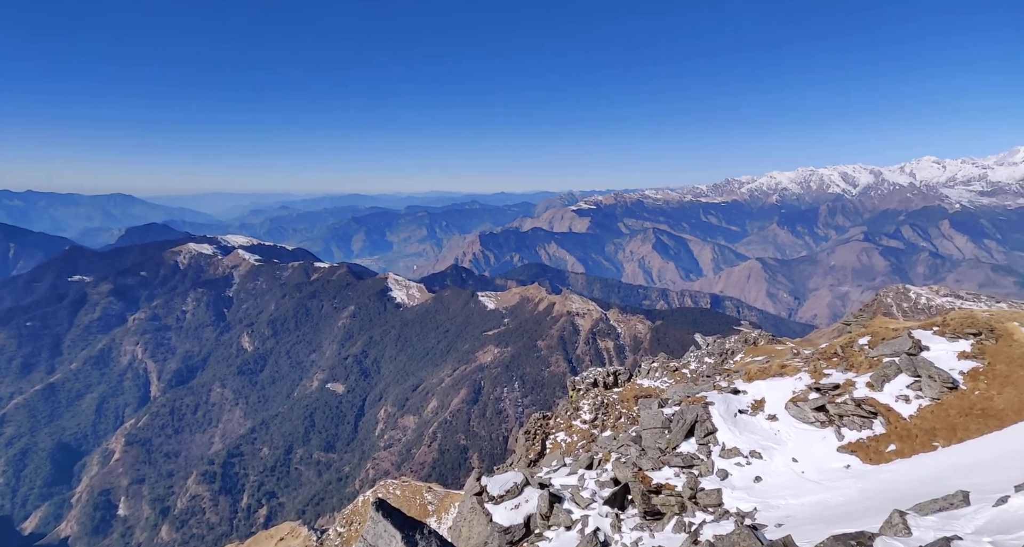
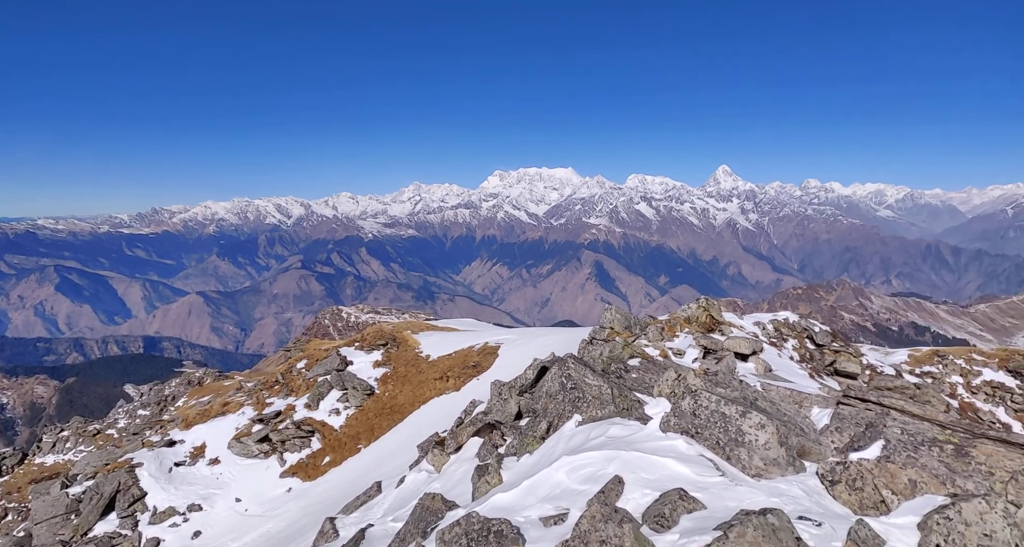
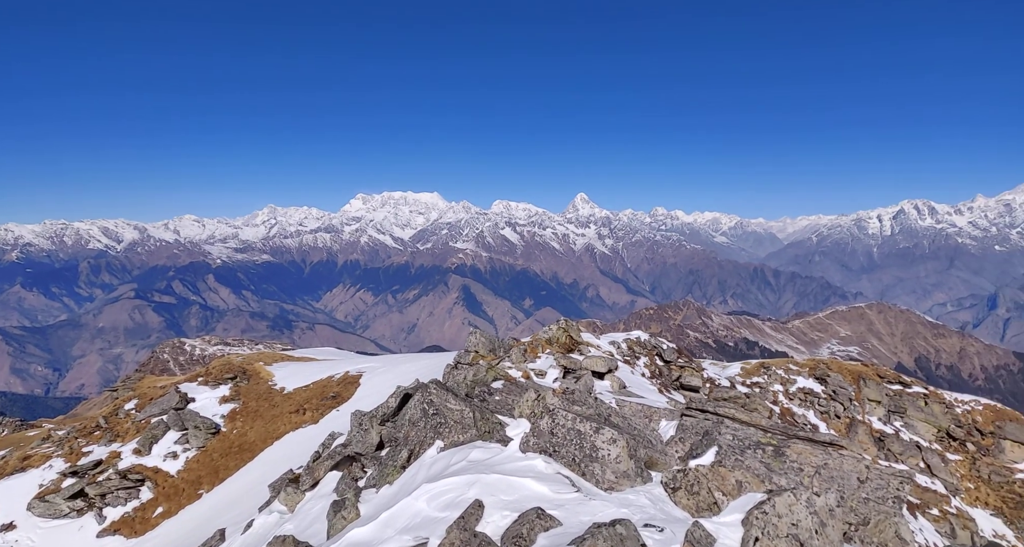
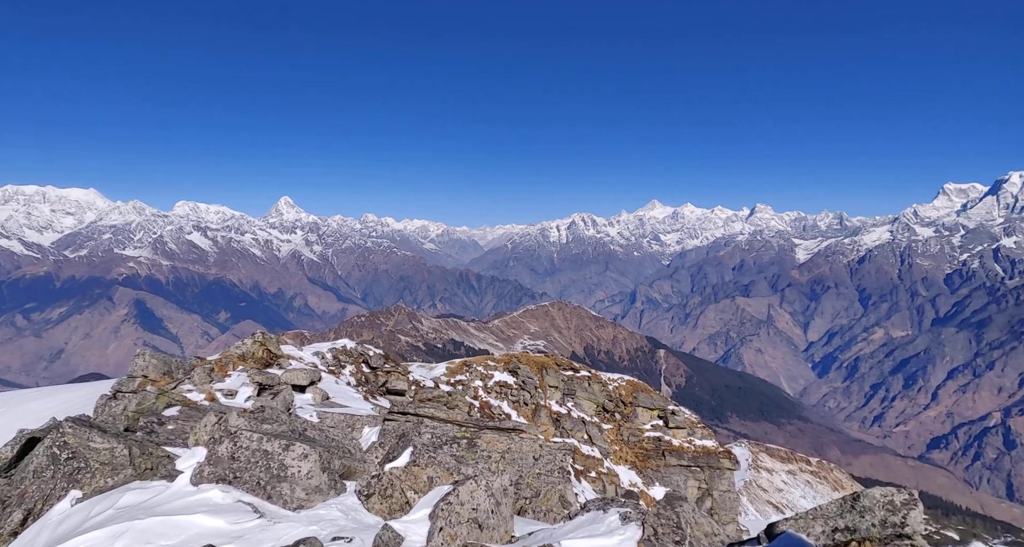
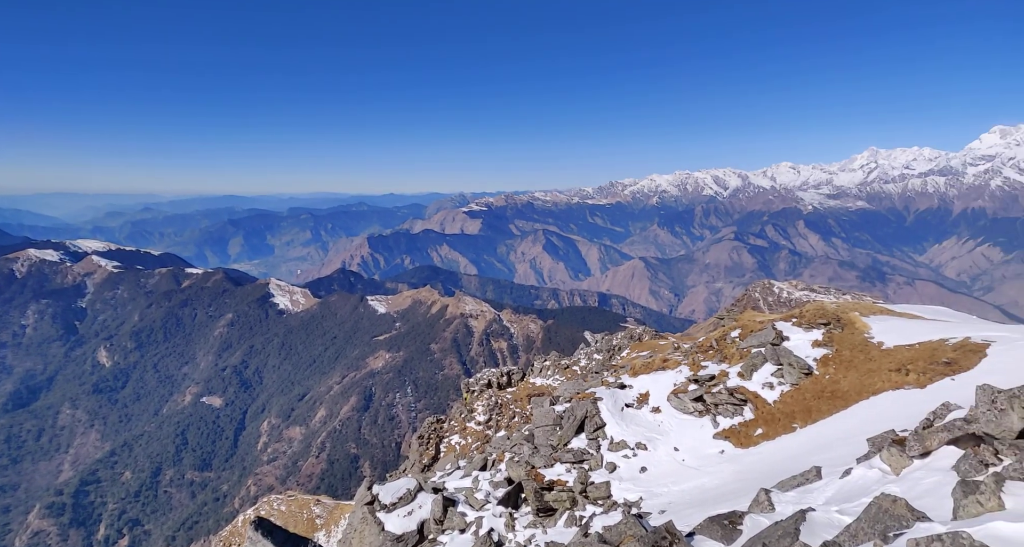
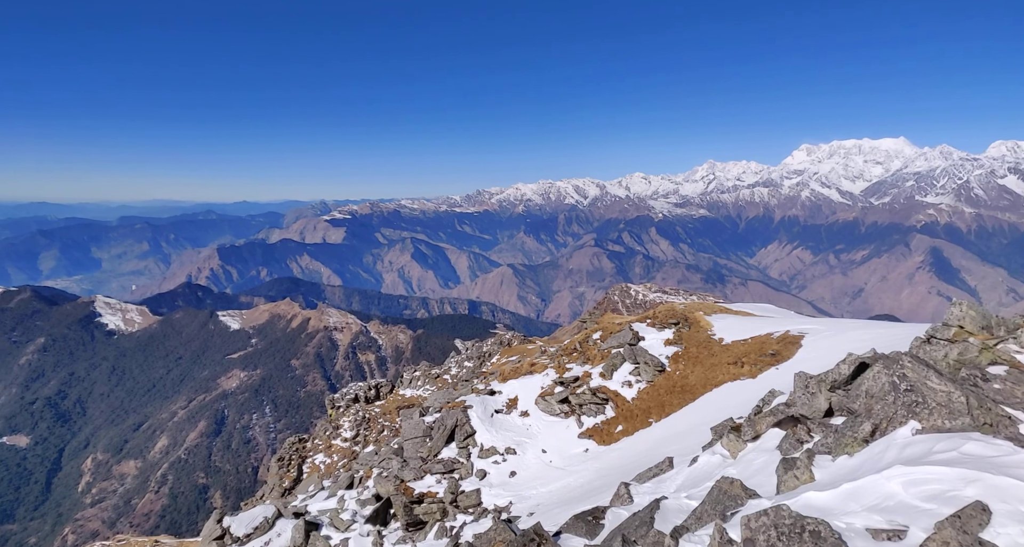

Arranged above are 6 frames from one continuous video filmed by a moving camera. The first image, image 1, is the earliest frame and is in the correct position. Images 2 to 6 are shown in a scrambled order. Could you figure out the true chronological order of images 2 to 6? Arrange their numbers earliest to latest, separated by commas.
5, 6, 2, 3, 4
